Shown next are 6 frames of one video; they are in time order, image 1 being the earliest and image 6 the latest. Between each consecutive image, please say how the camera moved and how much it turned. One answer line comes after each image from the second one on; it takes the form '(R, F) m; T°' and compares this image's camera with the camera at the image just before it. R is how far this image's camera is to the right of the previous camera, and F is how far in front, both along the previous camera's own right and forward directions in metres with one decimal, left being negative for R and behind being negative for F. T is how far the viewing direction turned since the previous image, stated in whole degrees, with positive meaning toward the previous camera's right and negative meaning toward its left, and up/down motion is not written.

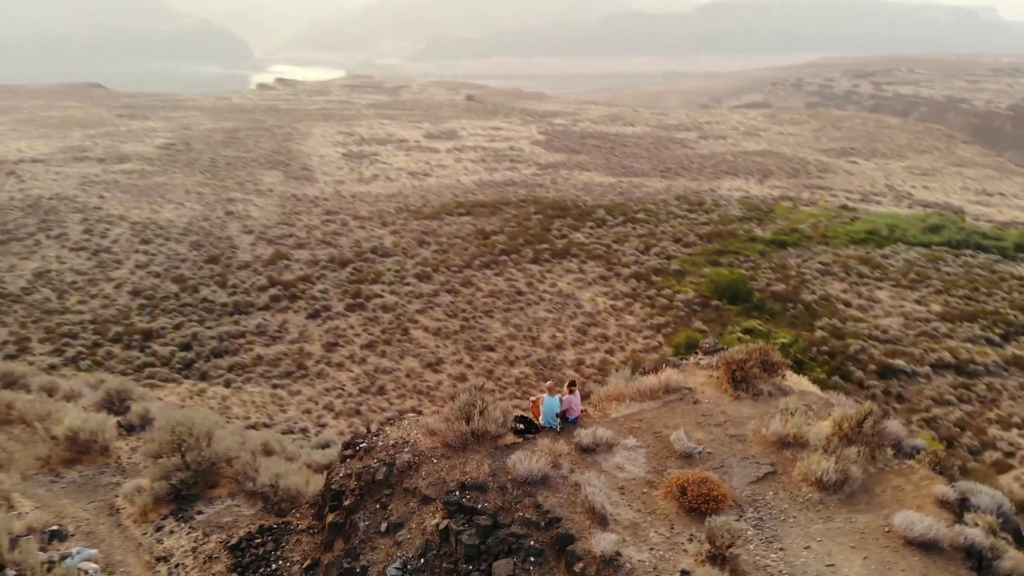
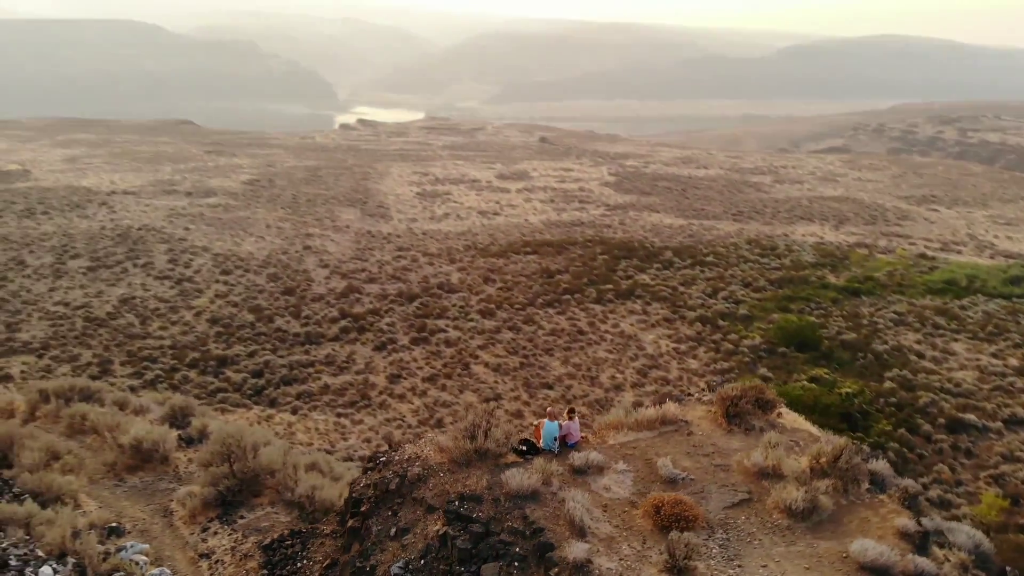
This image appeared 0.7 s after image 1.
(+0.3, -0.4) m; -5°
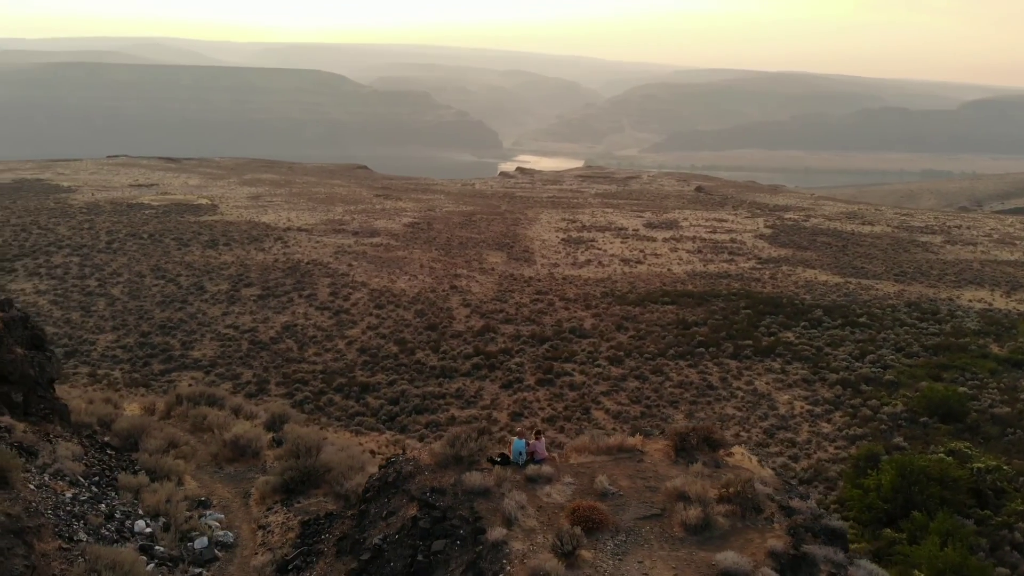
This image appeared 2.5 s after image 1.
(+1.1, -1.0) m; -10°
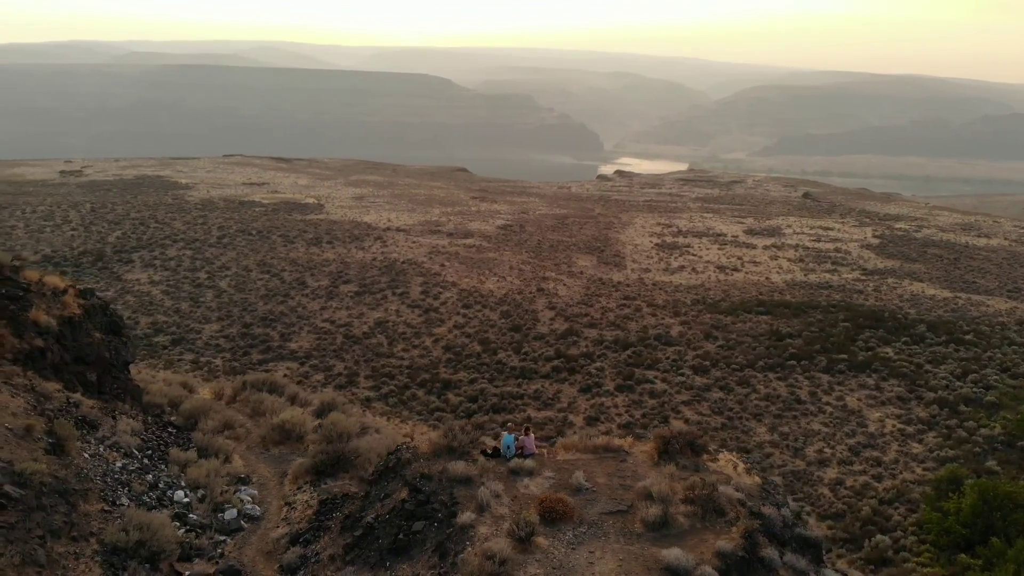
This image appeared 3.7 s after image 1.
(+0.7, -0.3) m; -7°
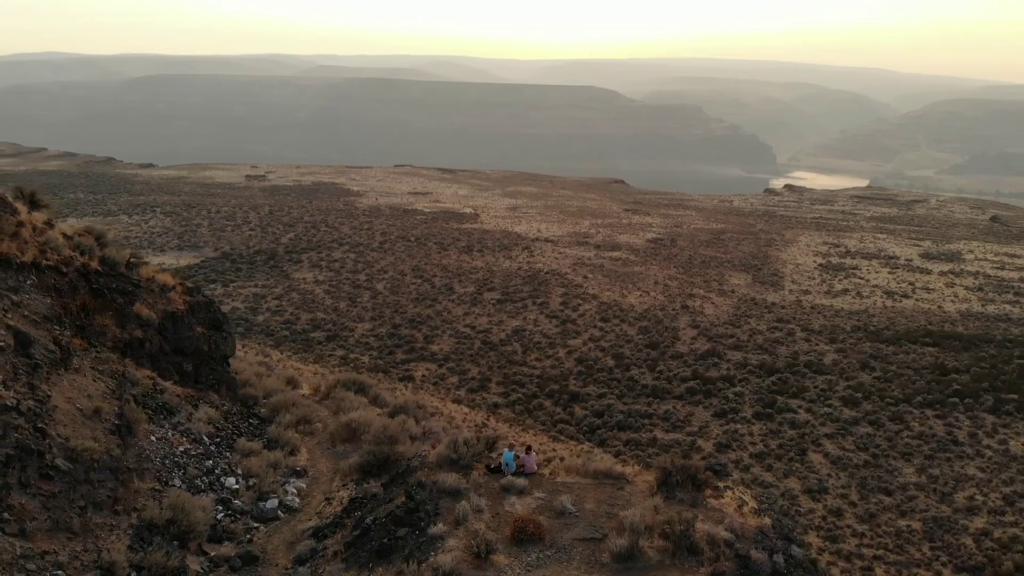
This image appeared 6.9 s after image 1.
(+1.0, 0.0) m; -11°
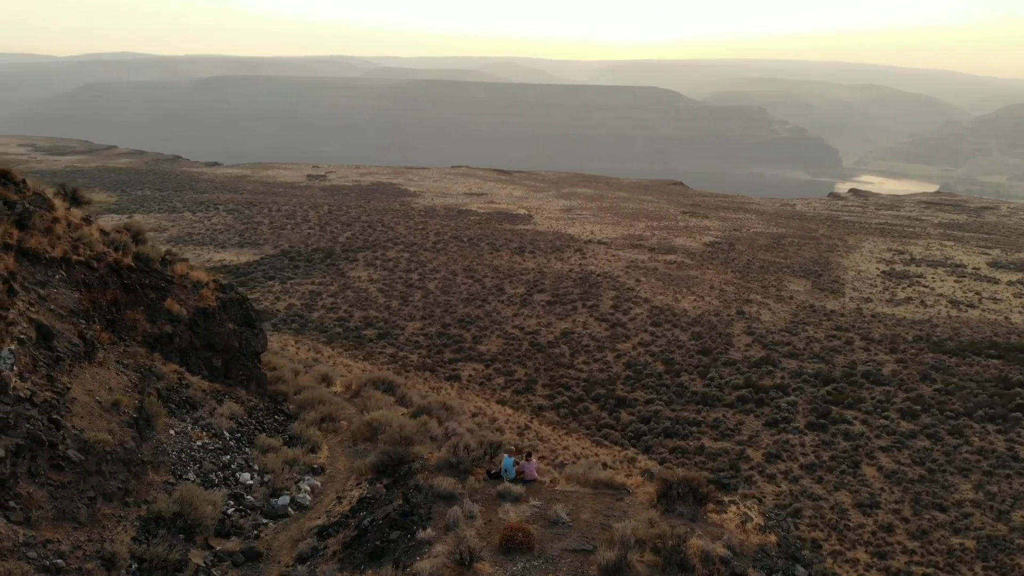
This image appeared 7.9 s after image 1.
(+0.4, +0.1) m; -4°
